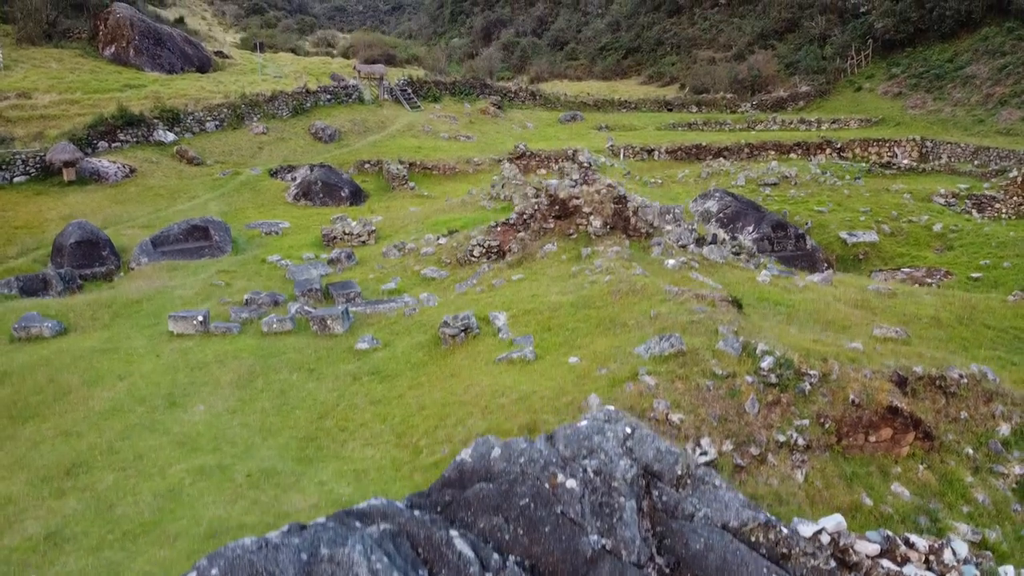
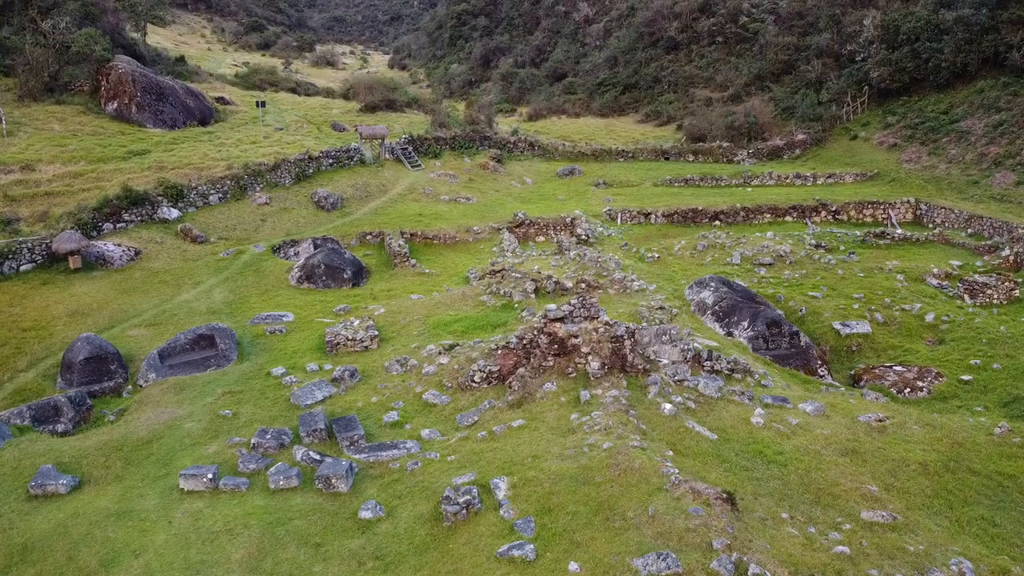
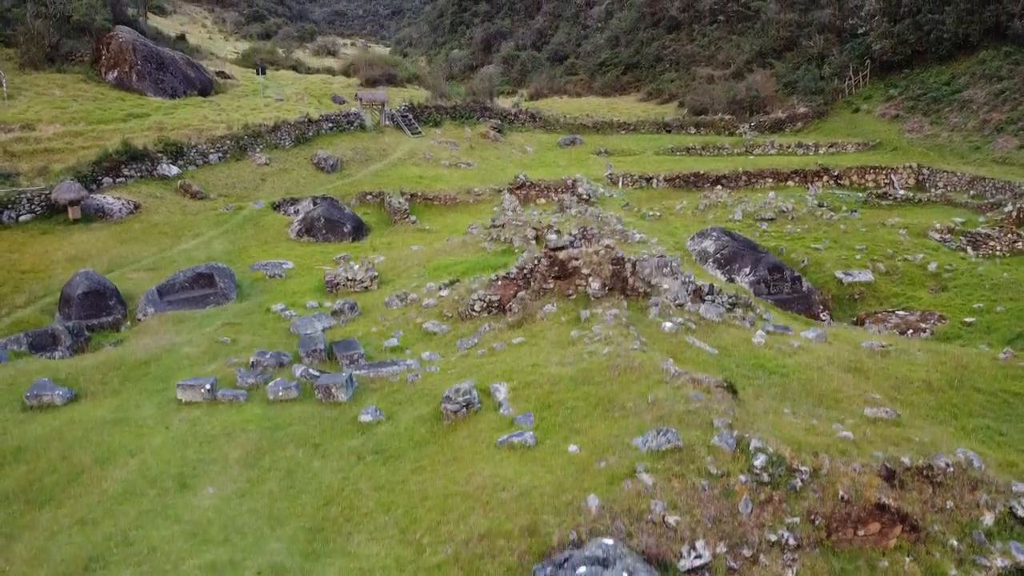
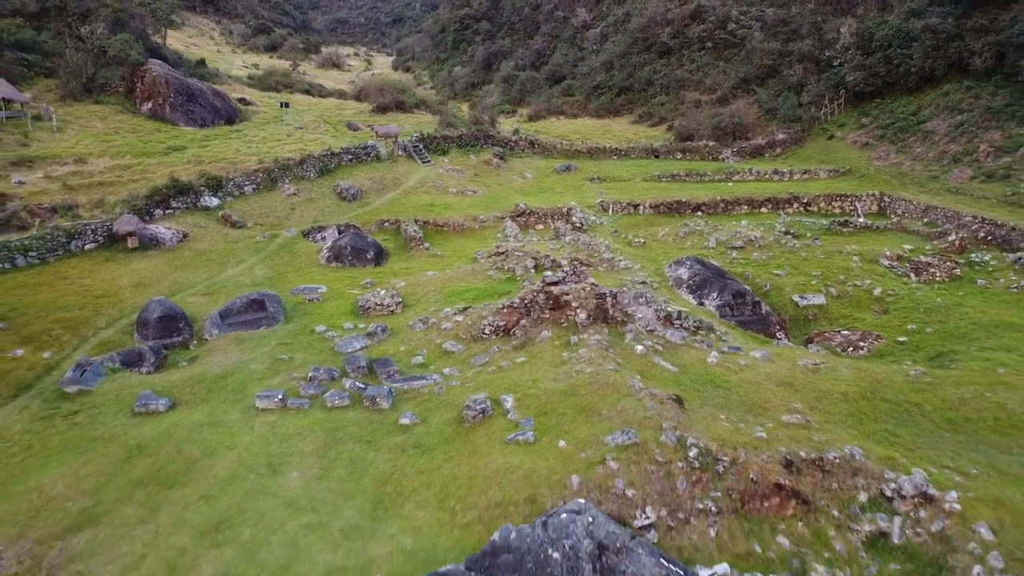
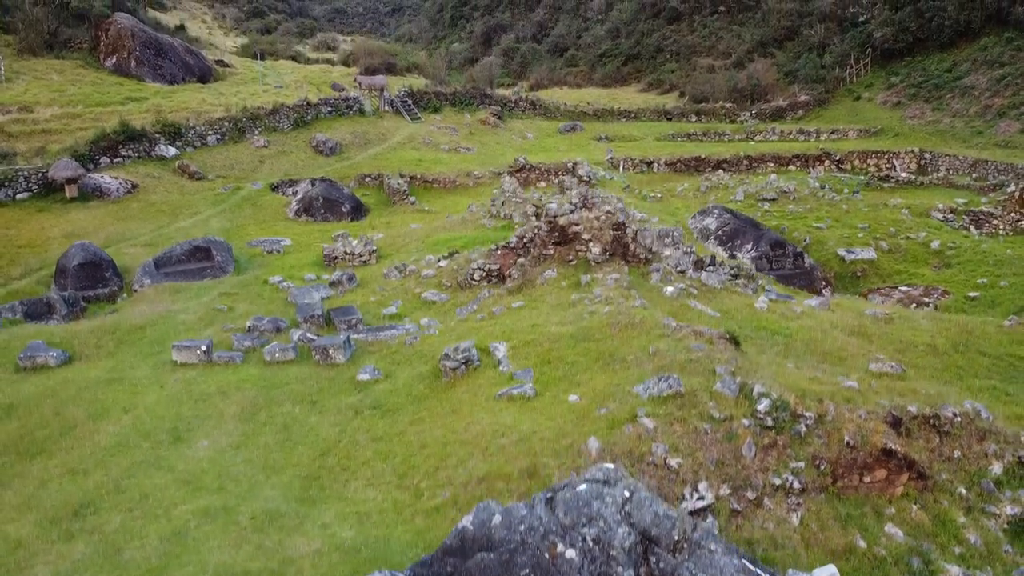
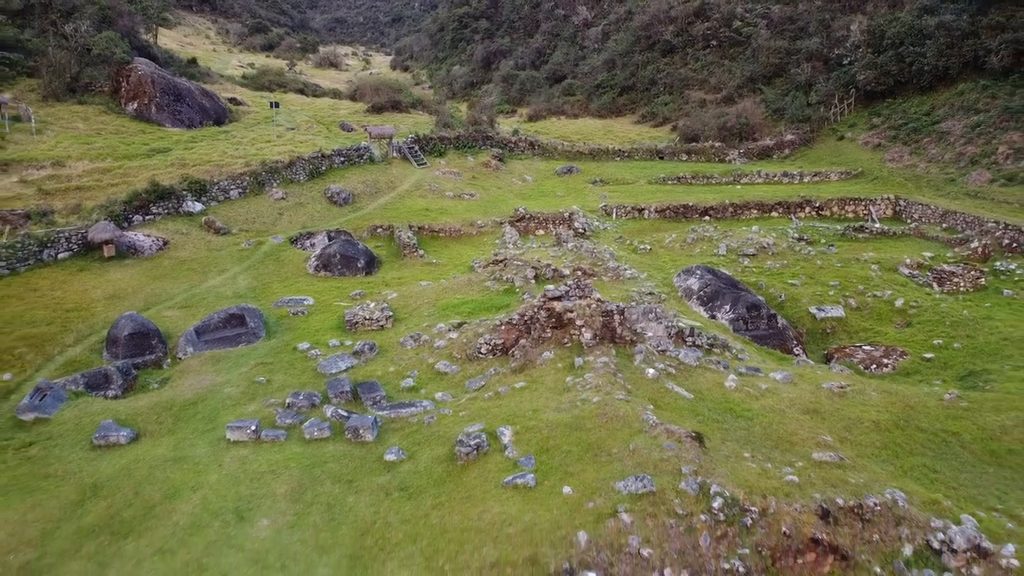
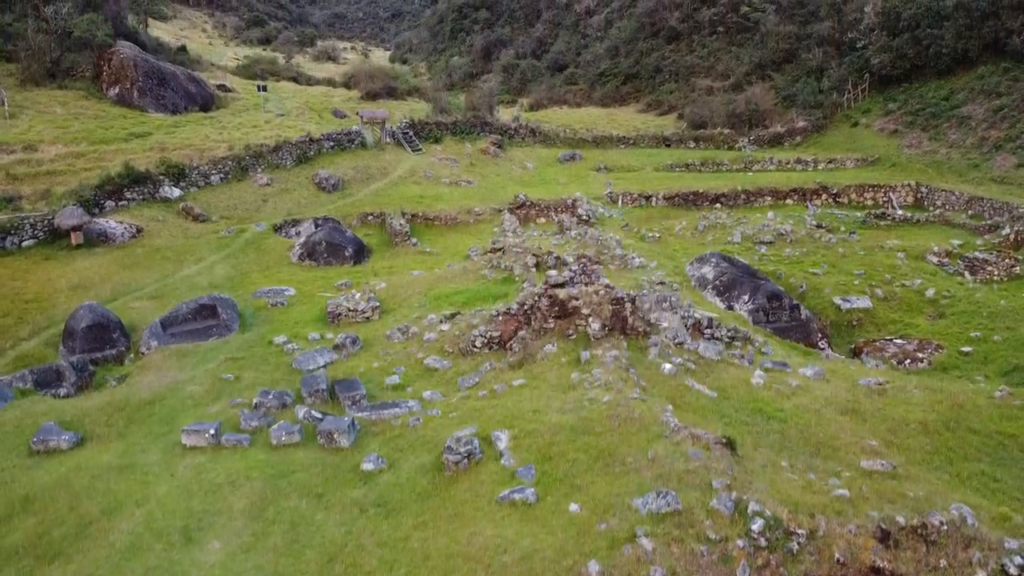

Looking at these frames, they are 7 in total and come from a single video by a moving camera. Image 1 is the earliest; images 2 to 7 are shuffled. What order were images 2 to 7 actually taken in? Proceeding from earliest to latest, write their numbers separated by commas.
5, 3, 7, 2, 6, 4
